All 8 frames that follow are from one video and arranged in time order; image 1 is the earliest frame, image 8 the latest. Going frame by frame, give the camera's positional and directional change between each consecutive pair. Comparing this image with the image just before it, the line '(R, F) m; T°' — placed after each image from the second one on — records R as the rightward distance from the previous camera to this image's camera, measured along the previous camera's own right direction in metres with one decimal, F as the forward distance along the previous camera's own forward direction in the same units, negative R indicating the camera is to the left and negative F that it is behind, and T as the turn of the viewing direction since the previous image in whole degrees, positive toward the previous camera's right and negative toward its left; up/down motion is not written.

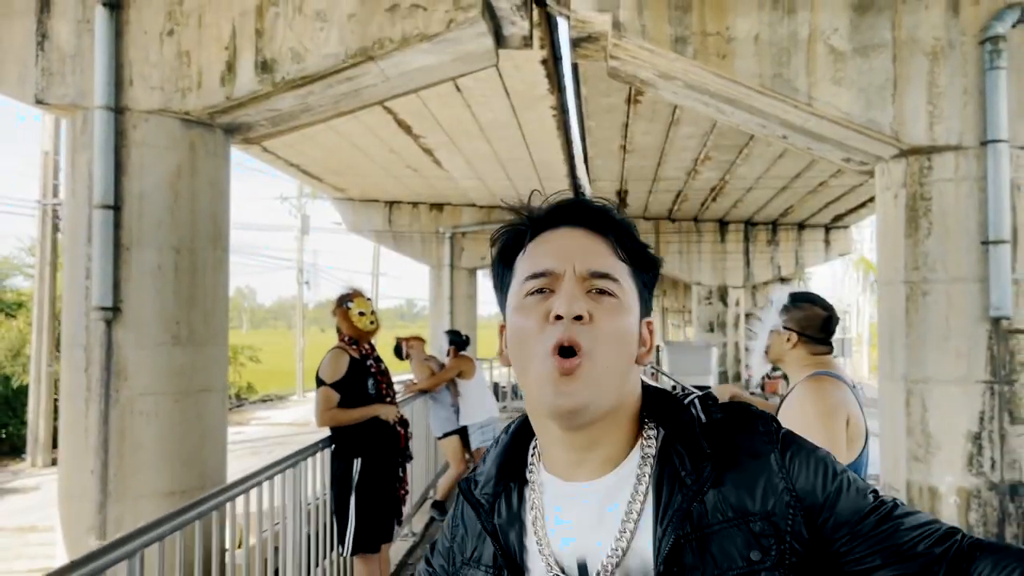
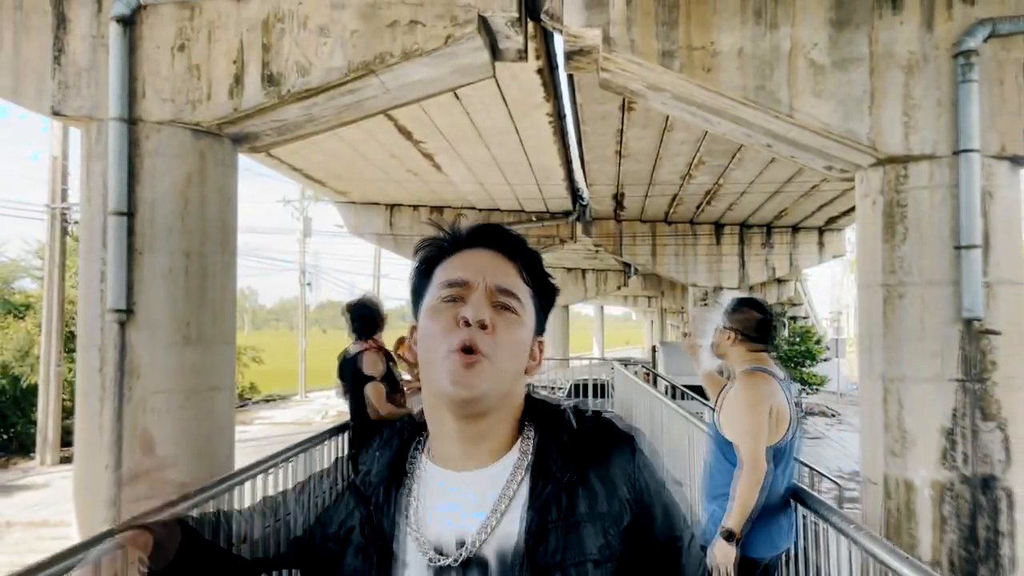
(0.0, -0.2) m; 0°
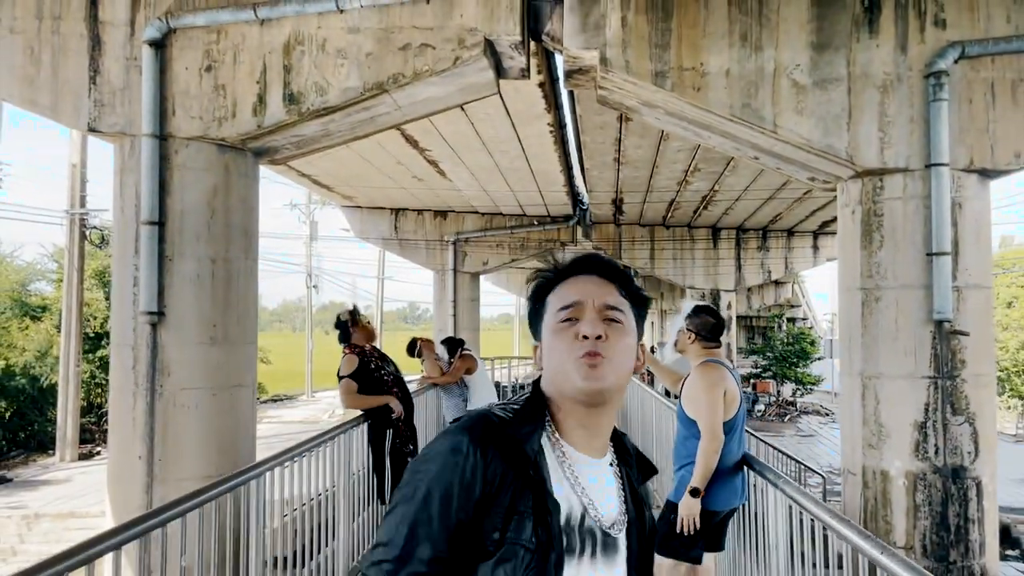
(0.0, -0.4) m; 0°
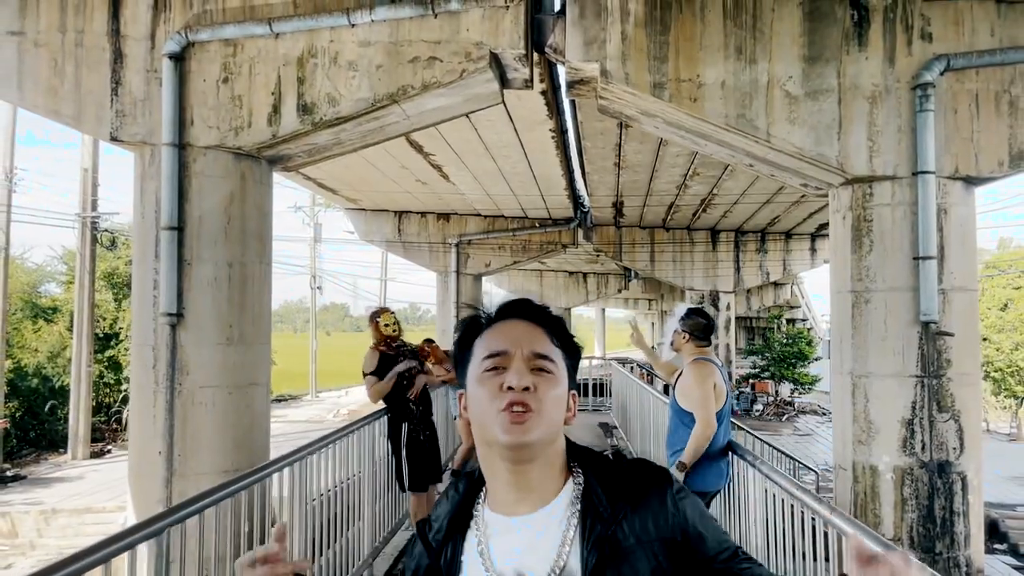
(0.0, -0.2) m; 0°
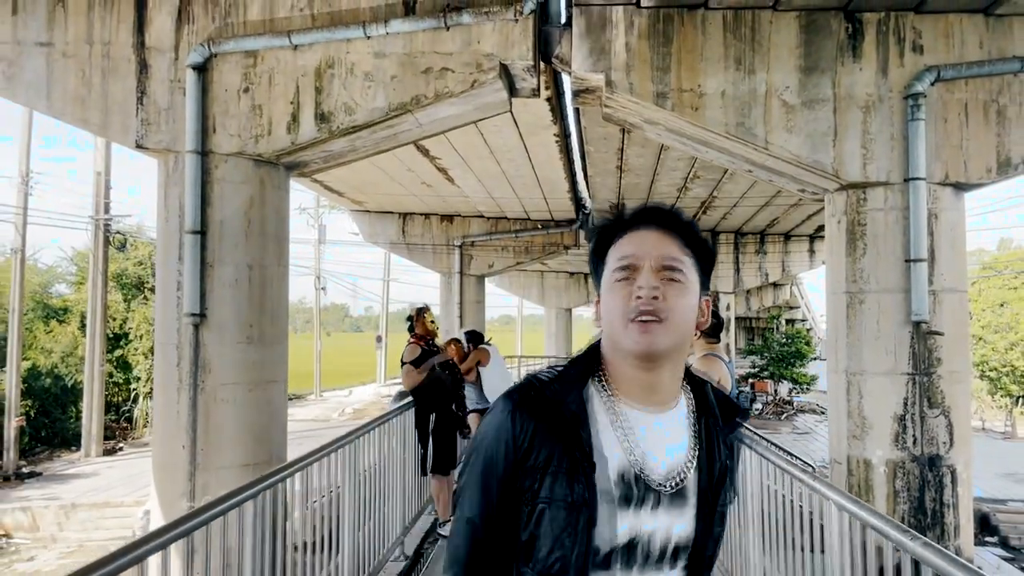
(-0.1, -0.3) m; 0°
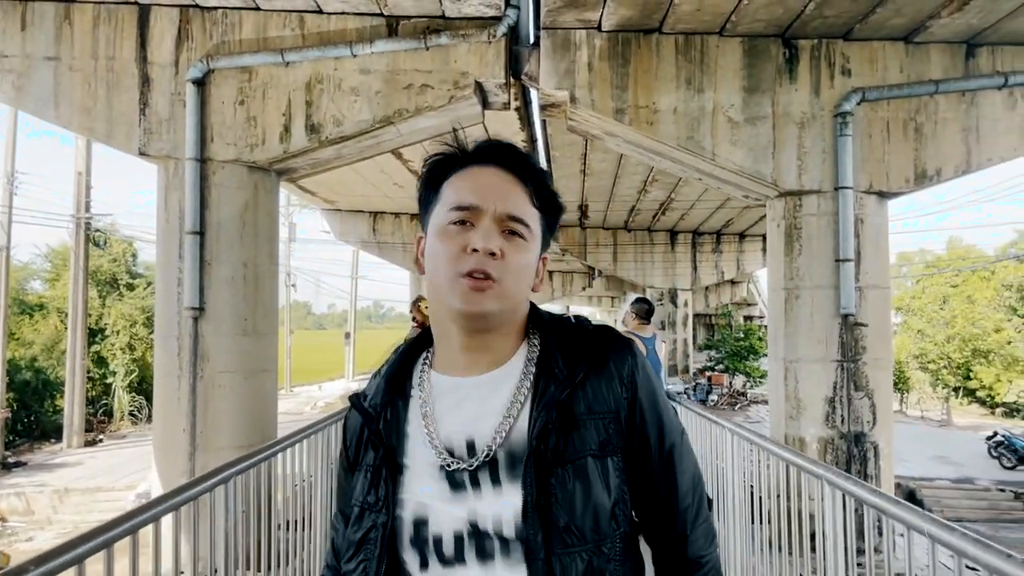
(0.0, -0.6) m; +3°
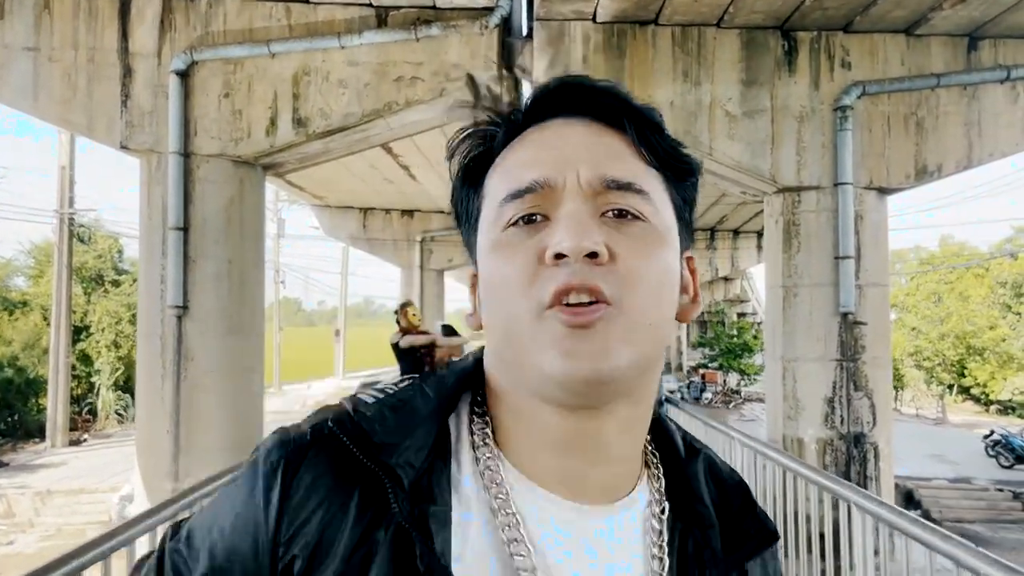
(0.0, +0.2) m; 0°
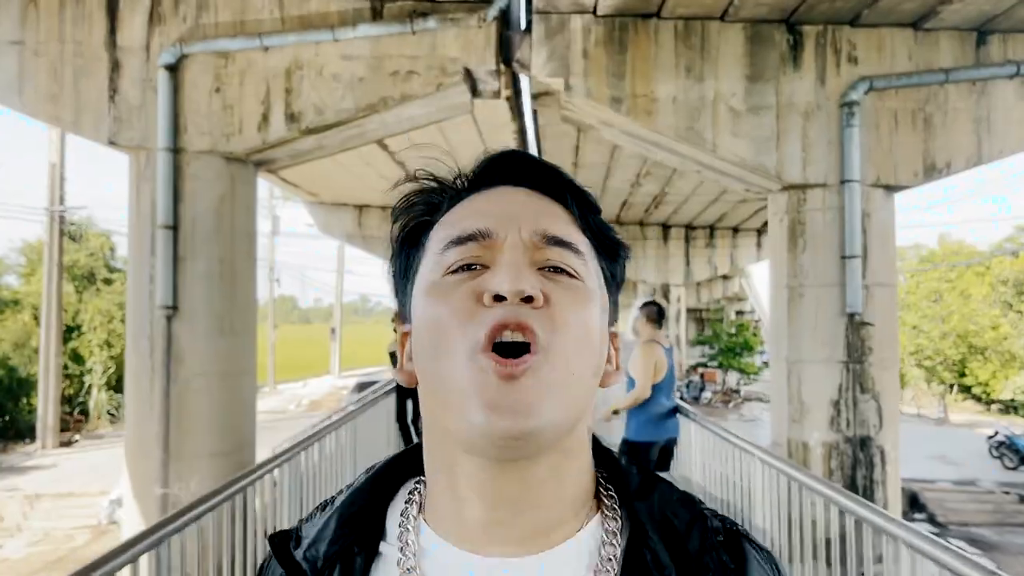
(0.0, +0.2) m; 0°
